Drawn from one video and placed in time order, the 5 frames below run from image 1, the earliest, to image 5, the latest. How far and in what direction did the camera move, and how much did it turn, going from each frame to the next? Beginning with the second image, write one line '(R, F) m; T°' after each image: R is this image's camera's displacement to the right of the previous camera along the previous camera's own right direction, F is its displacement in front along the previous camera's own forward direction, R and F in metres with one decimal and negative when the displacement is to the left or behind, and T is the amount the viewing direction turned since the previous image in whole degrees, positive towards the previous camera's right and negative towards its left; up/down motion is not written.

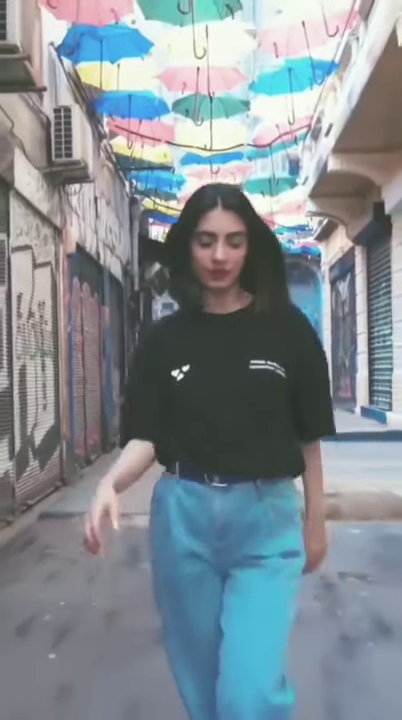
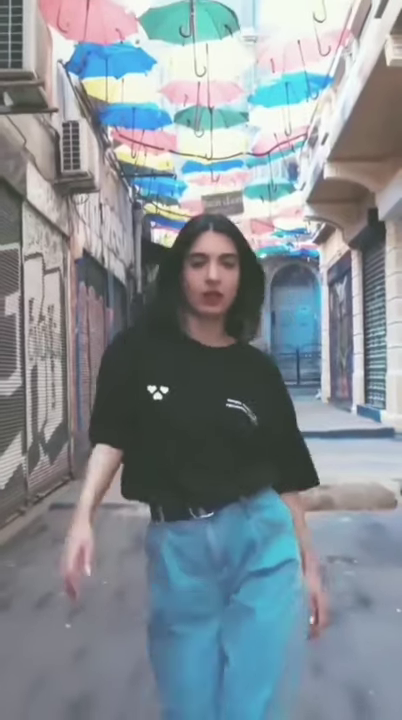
(0.0, -0.5) m; 0°
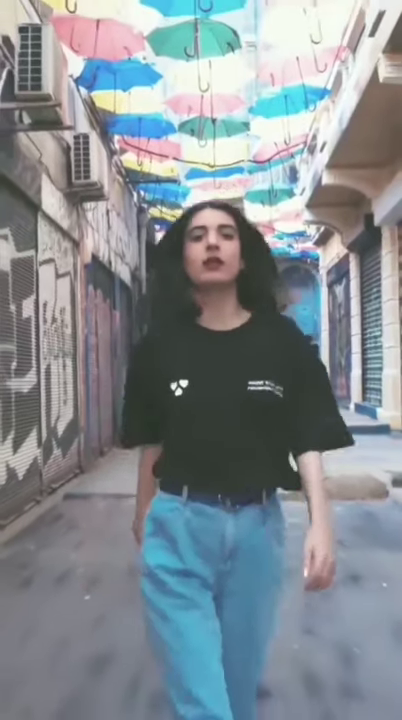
(0.0, -0.5) m; 0°
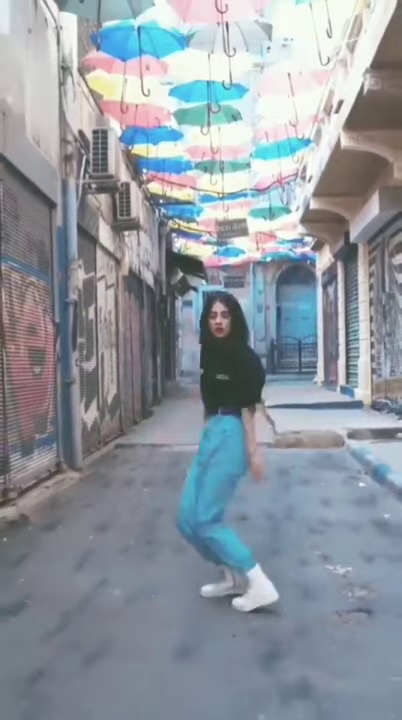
(0.0, -3.2) m; -1°
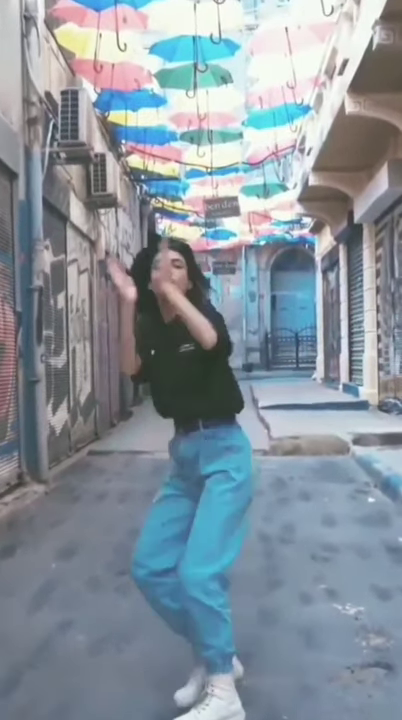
(+0.1, +1.1) m; +1°
